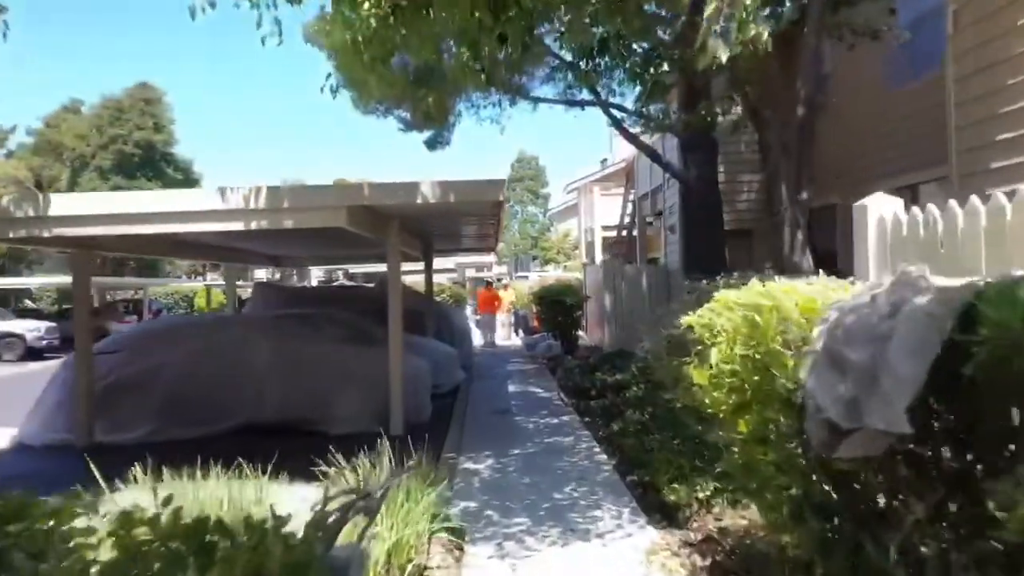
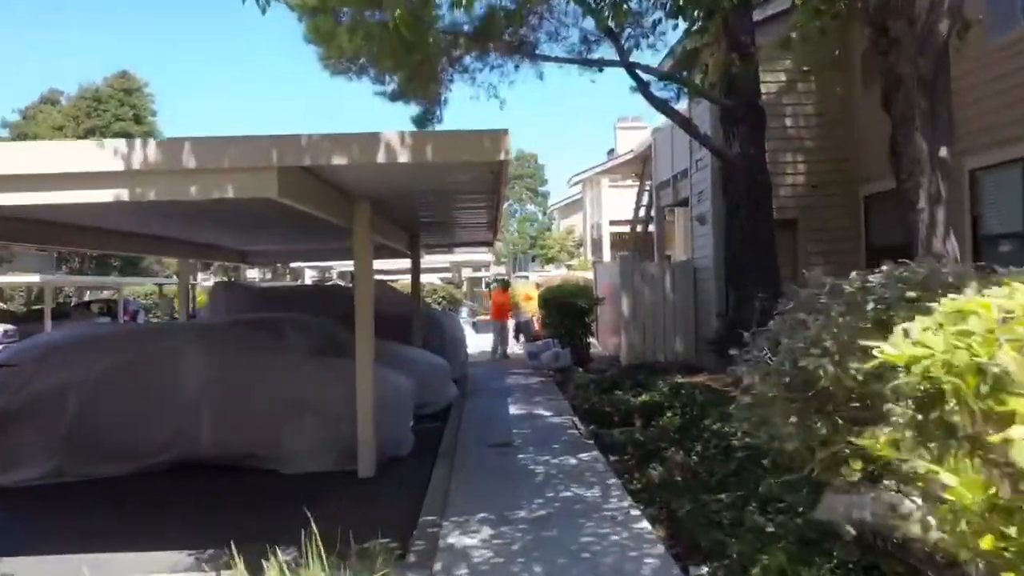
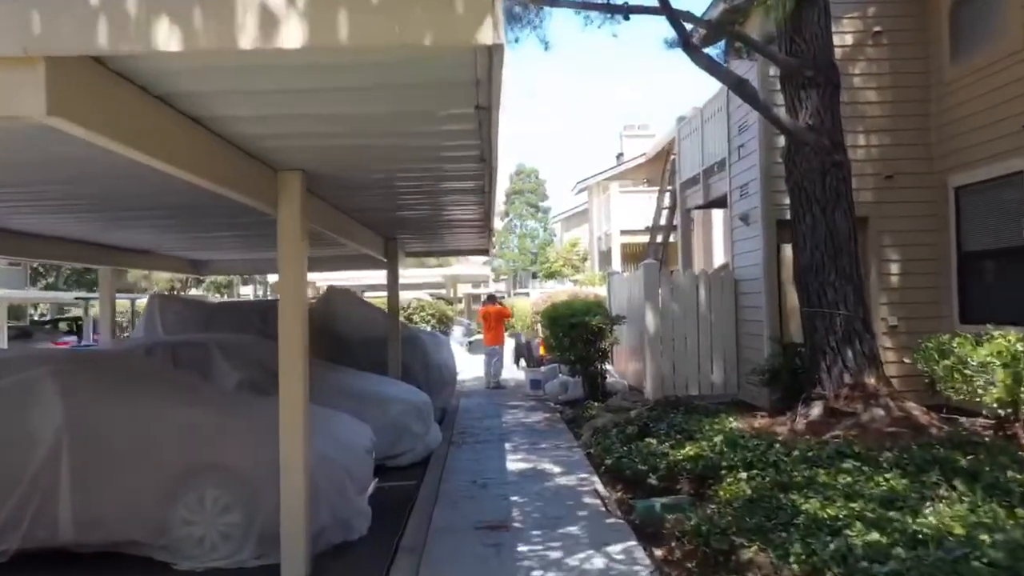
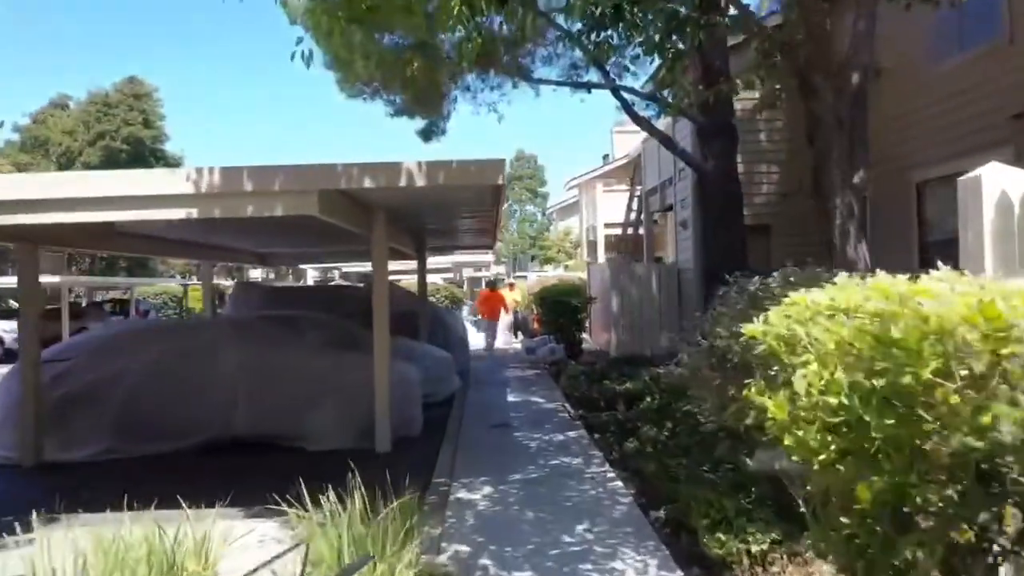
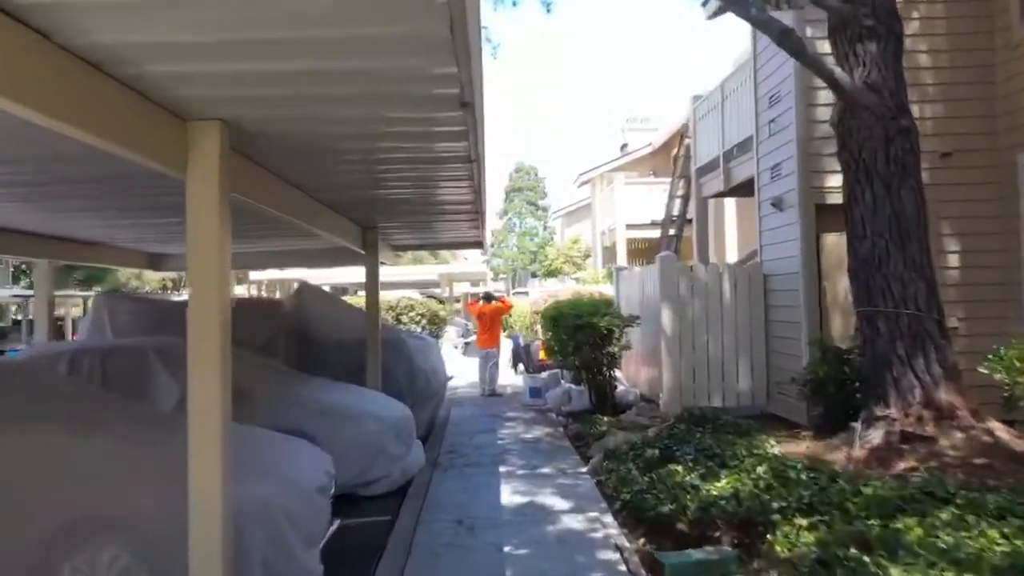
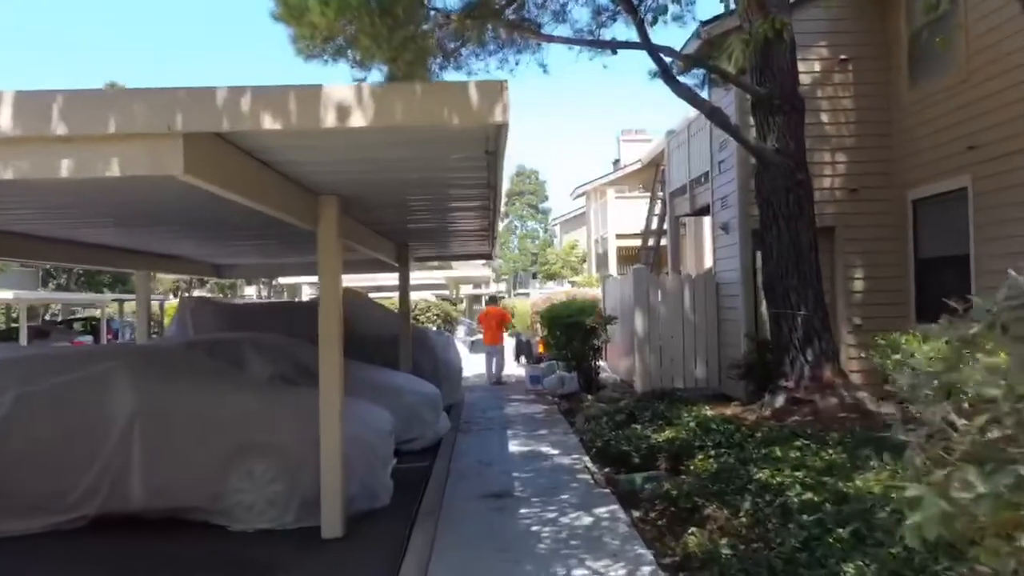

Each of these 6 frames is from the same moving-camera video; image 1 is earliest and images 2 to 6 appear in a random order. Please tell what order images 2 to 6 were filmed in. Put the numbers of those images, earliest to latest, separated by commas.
4, 2, 6, 3, 5
